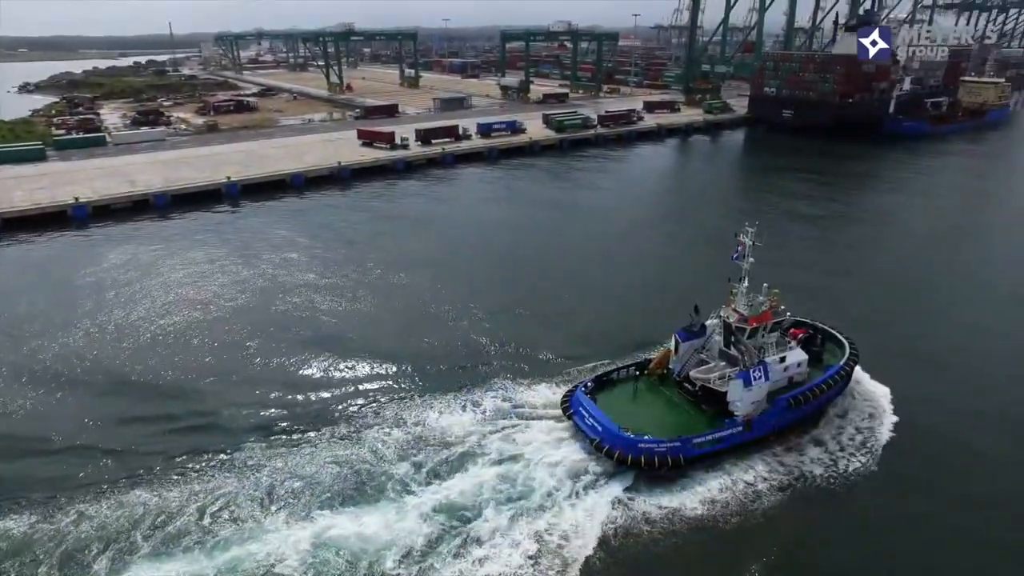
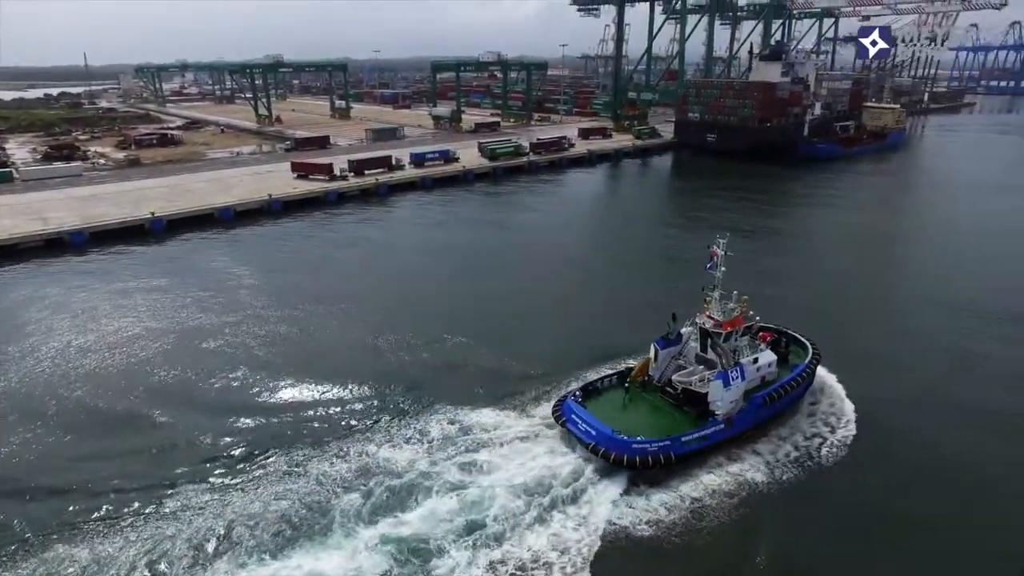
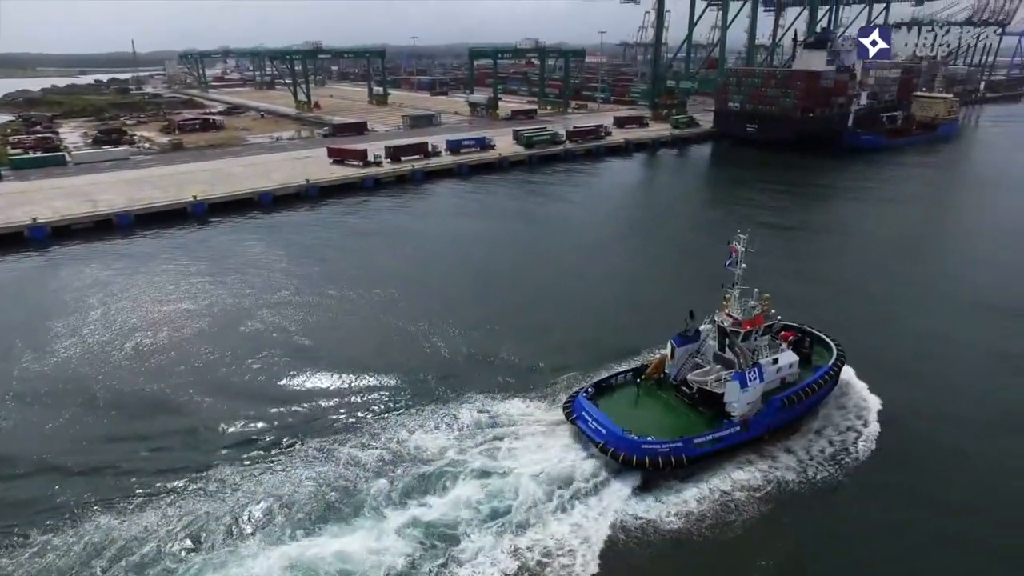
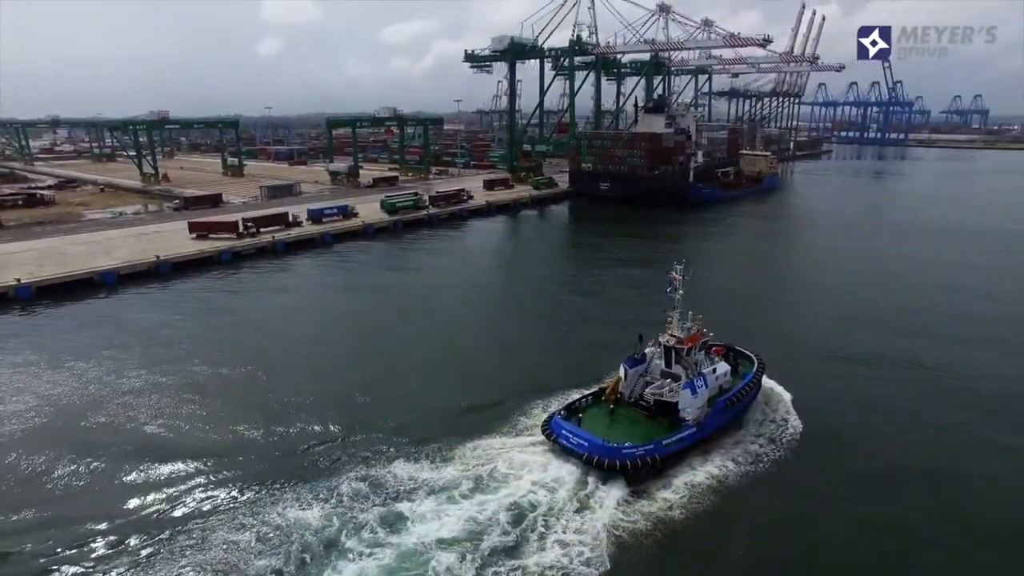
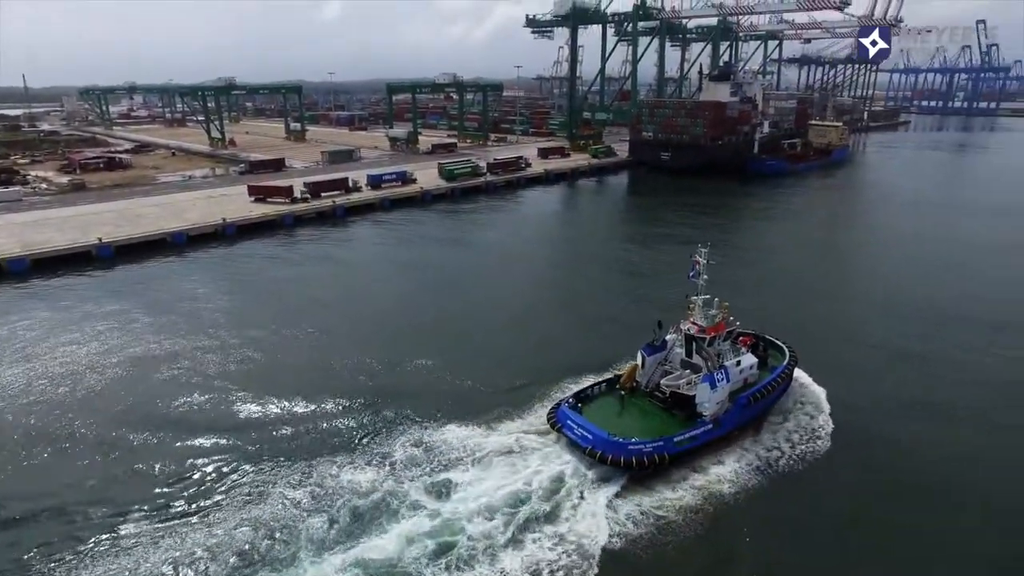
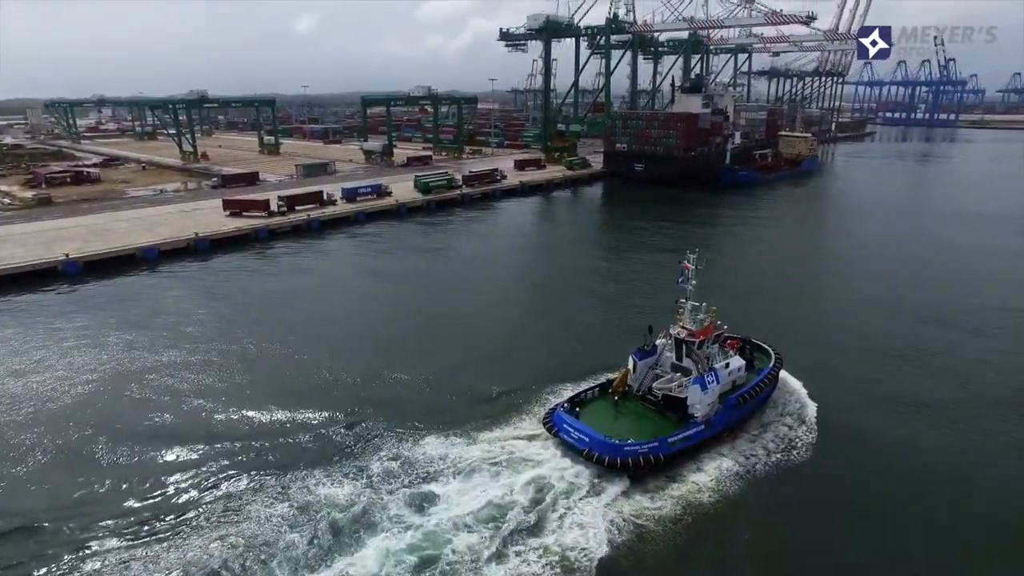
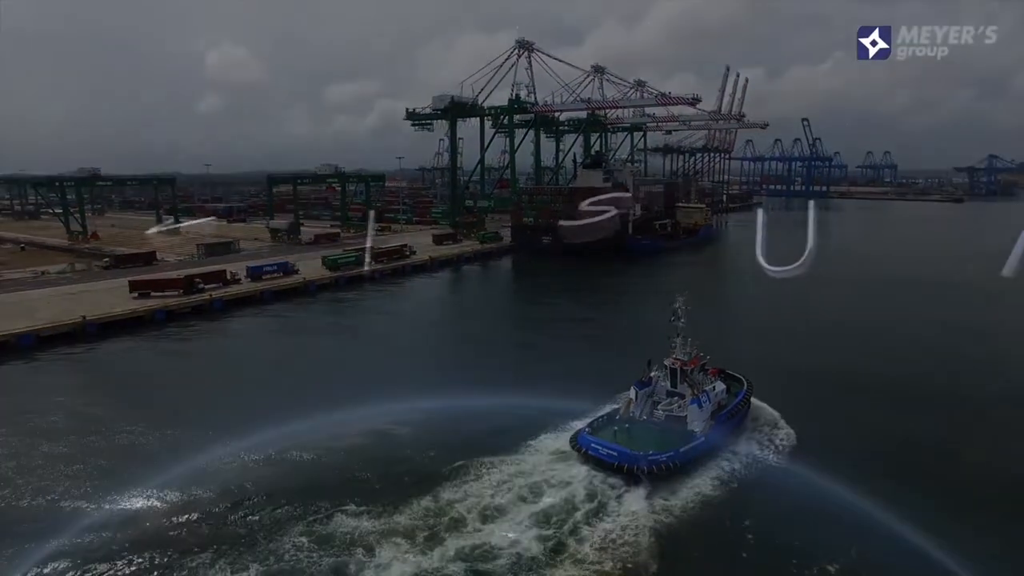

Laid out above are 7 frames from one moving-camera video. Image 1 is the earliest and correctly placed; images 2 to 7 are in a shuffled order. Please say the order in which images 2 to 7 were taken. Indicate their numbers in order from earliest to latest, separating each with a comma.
3, 2, 5, 6, 4, 7
